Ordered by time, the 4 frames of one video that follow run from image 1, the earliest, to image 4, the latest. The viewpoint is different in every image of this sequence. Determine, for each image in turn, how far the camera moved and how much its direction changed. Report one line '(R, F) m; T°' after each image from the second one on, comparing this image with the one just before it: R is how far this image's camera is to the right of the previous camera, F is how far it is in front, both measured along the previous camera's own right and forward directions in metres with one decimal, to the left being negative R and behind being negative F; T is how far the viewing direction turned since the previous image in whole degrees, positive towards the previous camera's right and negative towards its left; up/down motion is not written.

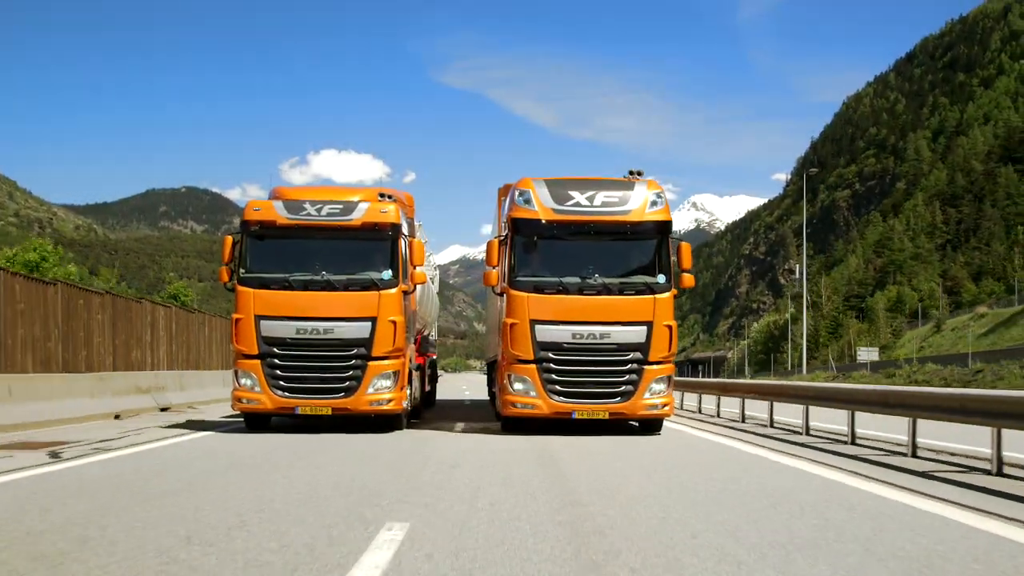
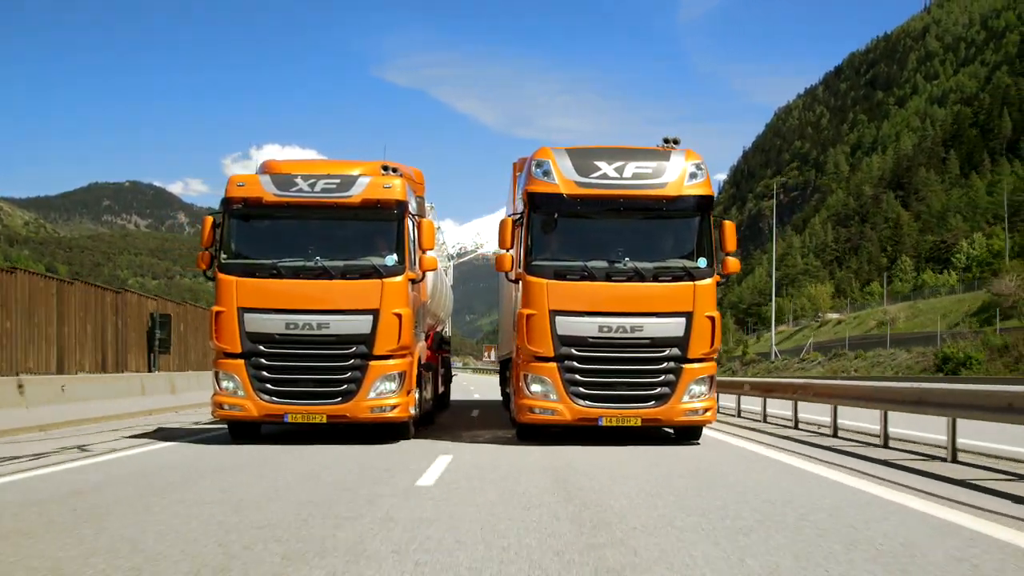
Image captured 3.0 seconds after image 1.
(-0.9, +1.6) m; +3°
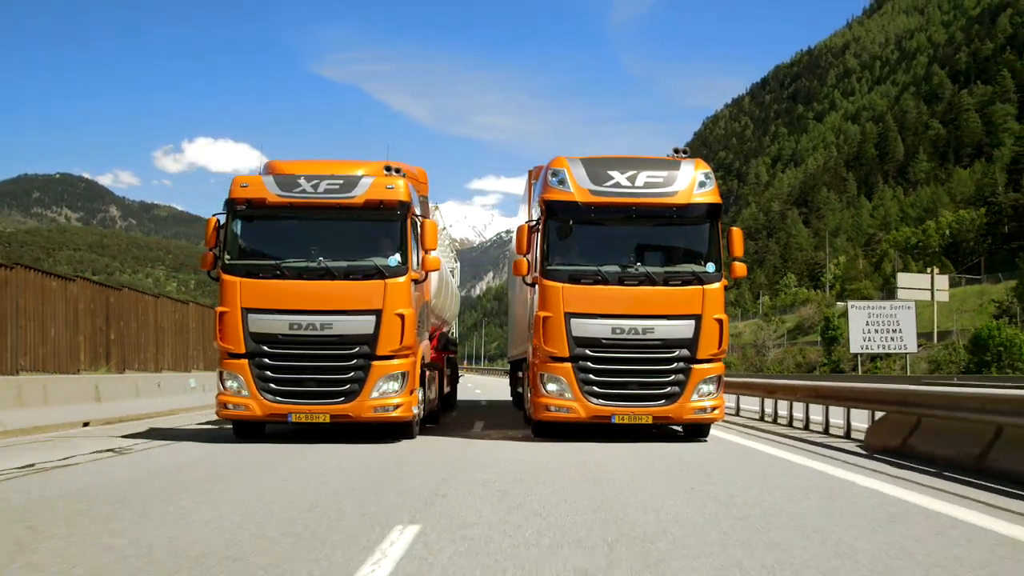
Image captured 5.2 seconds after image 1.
(-0.9, 0.0) m; +3°
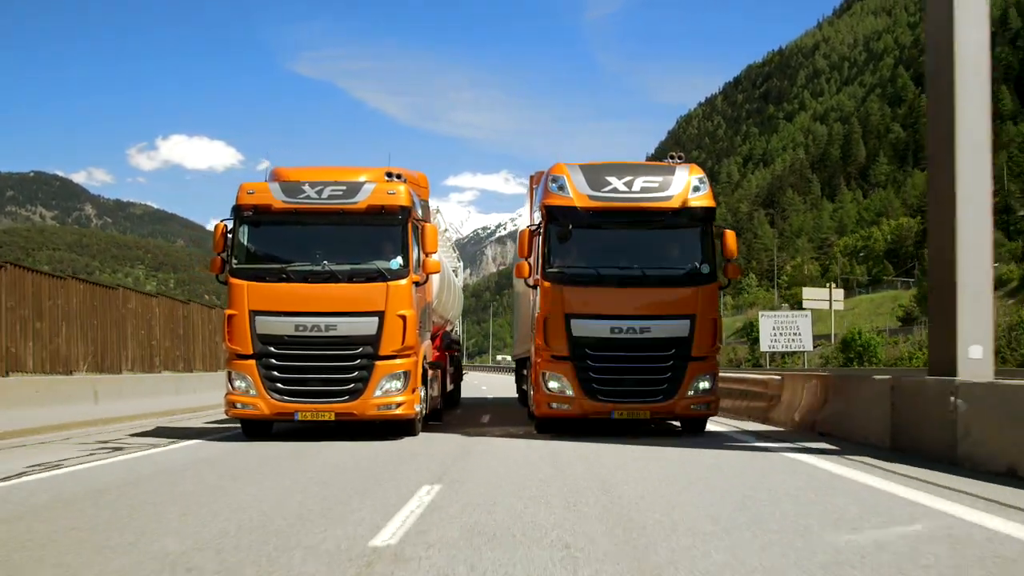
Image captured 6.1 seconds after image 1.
(-0.3, -0.4) m; +1°
